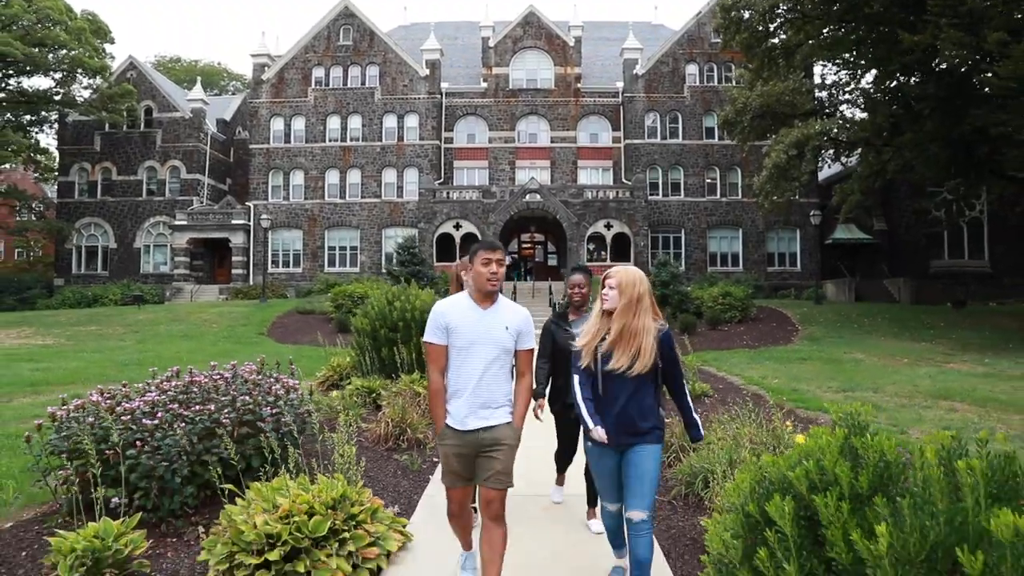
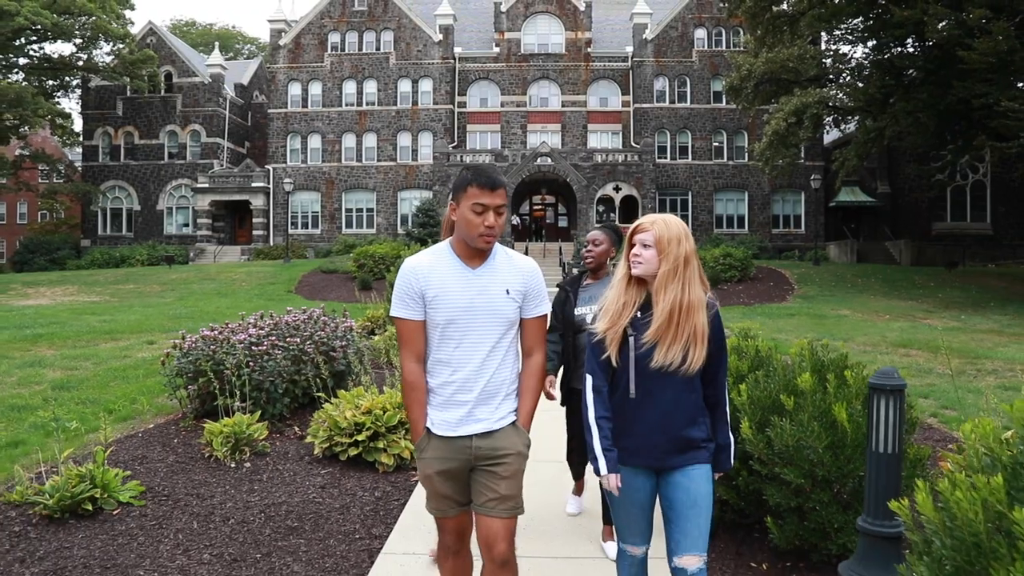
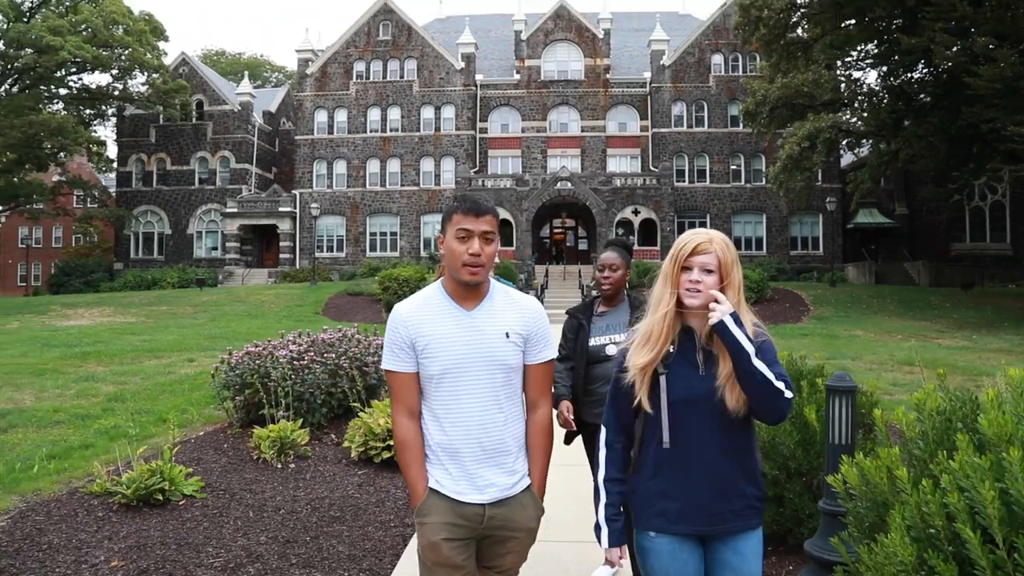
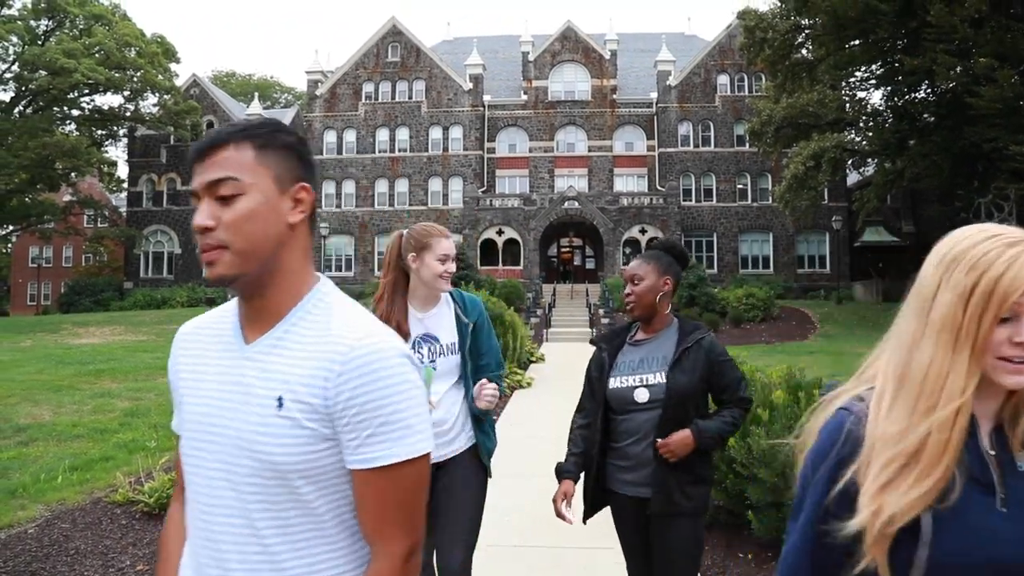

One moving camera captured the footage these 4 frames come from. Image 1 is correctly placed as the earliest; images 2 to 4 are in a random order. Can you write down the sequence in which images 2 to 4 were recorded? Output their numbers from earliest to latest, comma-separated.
2, 3, 4
